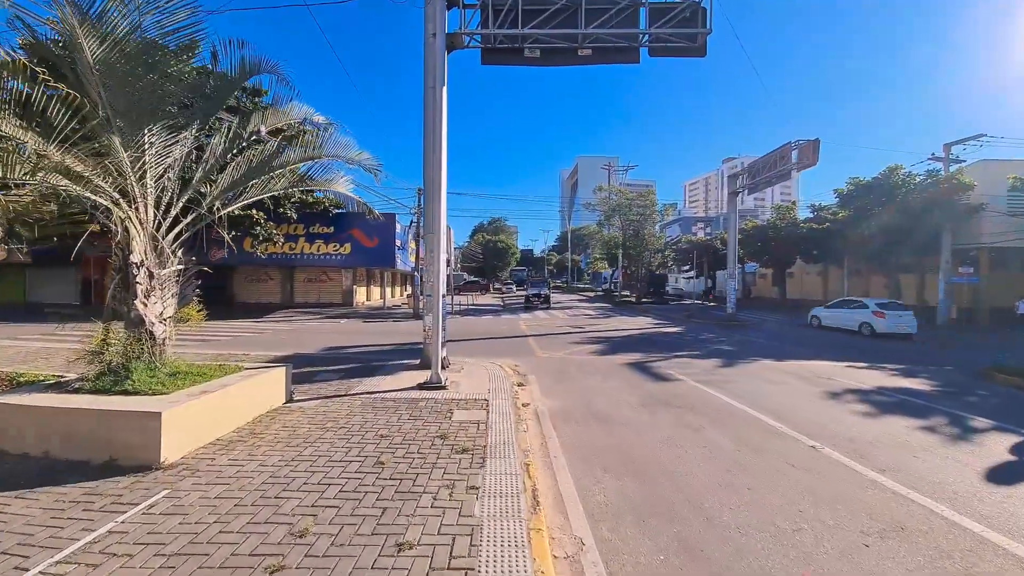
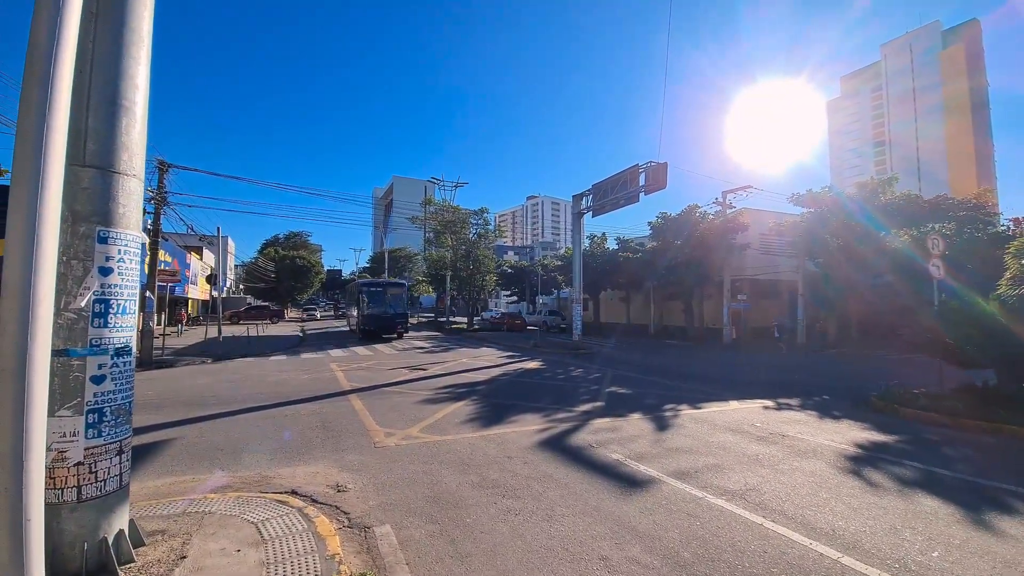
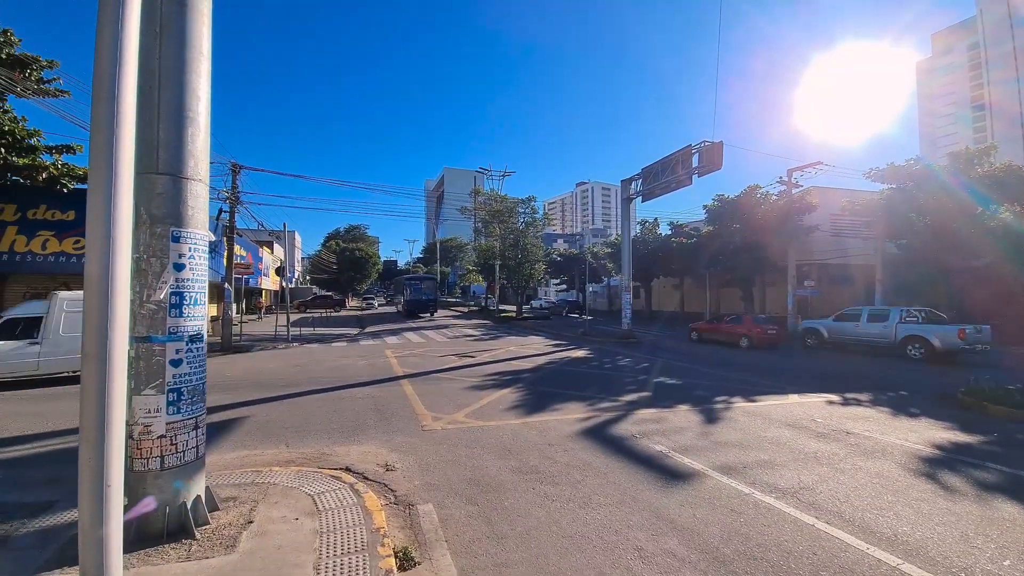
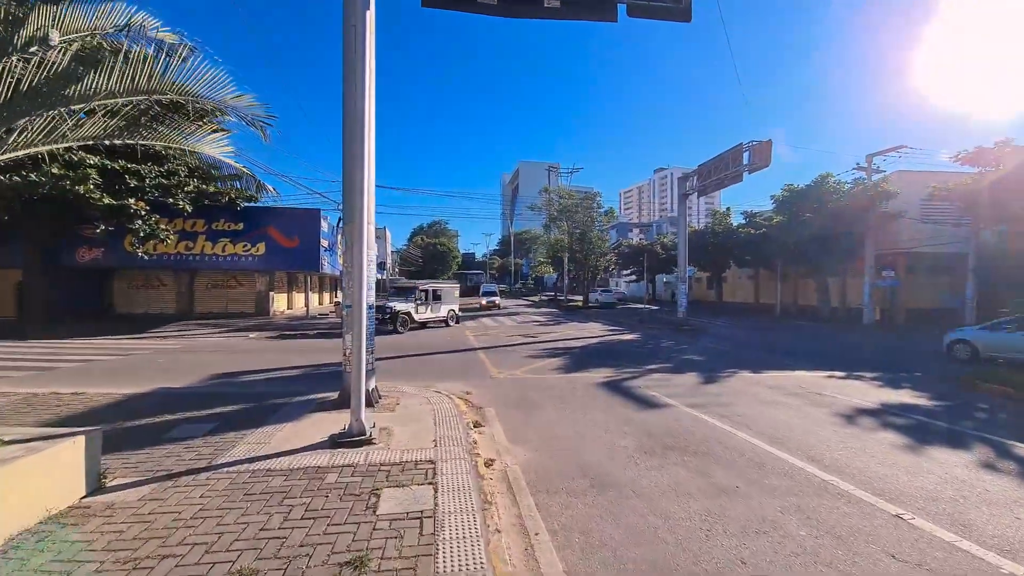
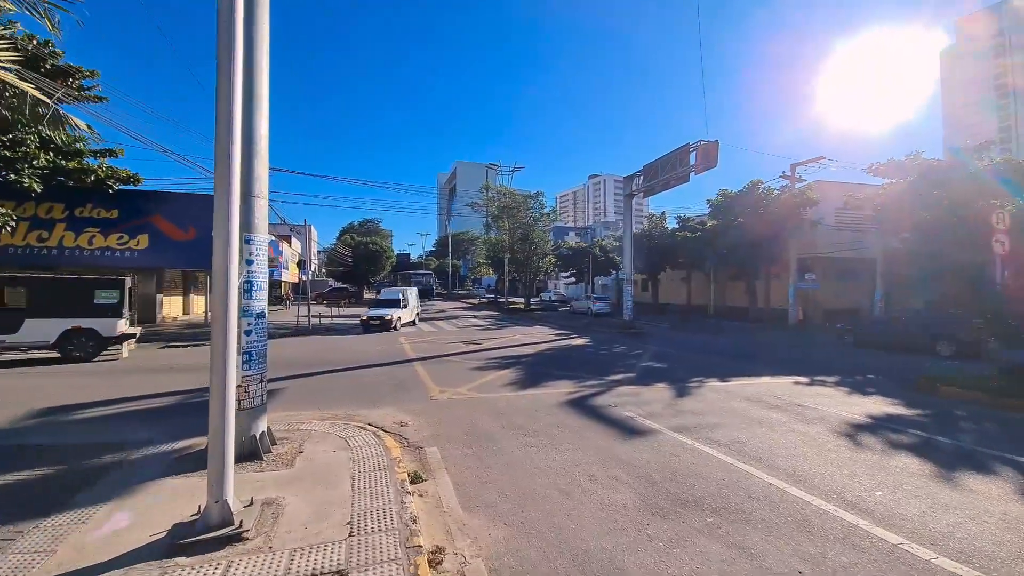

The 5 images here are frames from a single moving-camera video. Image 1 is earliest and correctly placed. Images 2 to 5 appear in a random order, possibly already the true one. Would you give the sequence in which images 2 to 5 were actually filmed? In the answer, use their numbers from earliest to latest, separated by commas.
4, 5, 3, 2
